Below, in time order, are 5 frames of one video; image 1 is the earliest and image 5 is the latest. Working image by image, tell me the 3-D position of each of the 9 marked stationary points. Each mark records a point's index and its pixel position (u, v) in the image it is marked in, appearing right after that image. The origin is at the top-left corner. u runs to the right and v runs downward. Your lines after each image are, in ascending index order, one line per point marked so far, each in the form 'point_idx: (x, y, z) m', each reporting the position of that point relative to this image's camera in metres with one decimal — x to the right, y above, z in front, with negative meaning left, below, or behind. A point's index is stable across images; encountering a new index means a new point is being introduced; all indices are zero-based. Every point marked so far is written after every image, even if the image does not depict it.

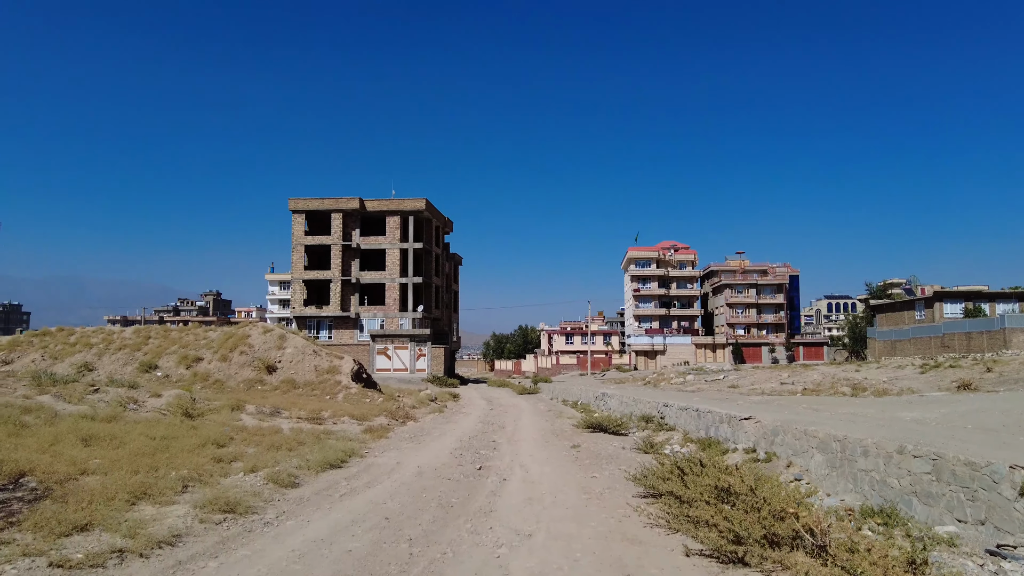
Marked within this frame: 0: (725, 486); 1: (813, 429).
0: (+2.8, -2.6, +7.6) m
1: (+10.3, -4.8, +19.9) m
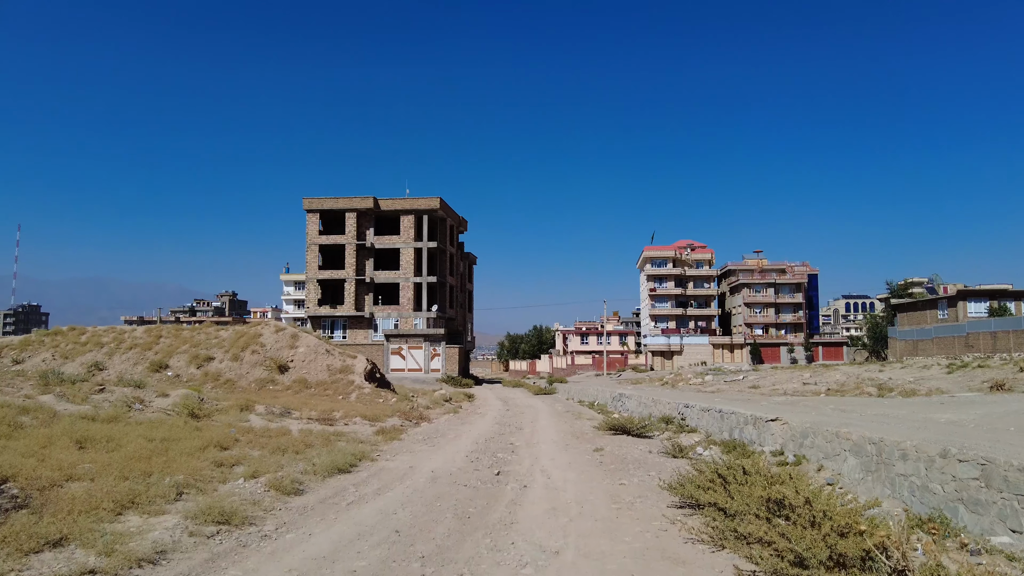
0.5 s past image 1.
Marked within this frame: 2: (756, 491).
0: (+3.1, -2.4, +6.7) m
1: (+10.8, -4.6, +18.8) m
2: (+2.9, -2.4, +6.9) m
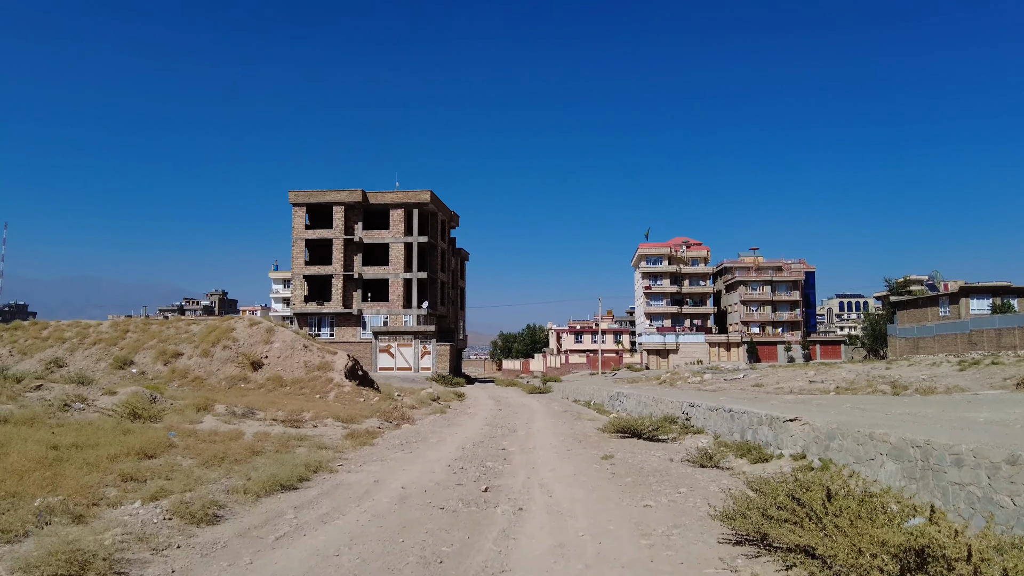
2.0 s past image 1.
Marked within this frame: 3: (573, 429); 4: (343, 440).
0: (+3.0, -2.0, +4.5) m
1: (+10.6, -4.2, +16.8) m
2: (+2.9, -2.0, +4.7) m
3: (+1.7, -3.9, +16.1) m
4: (-3.8, -3.5, +13.2) m
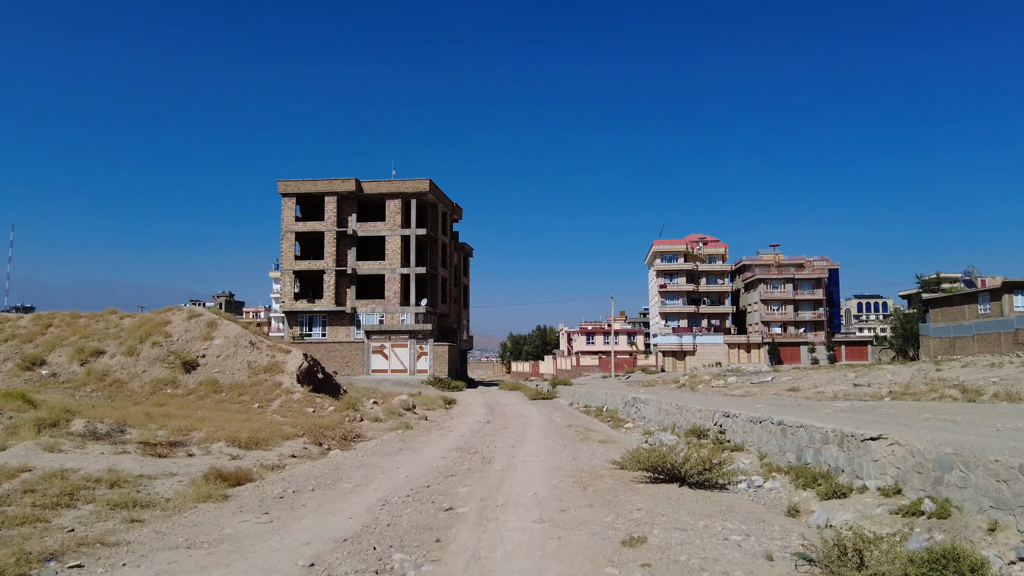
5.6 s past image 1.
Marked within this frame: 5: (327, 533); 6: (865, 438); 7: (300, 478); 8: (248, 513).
0: (+2.2, -1.2, -0.9) m
1: (+10.1, -3.4, +11.2) m
2: (+2.1, -1.1, -0.7) m
3: (+1.2, -3.2, +10.6) m
4: (-4.4, -2.7, +7.9) m
5: (-2.0, -2.6, +6.3) m
6: (+9.3, -3.9, +15.0) m
7: (-3.4, -3.0, +9.2) m
8: (-3.2, -2.7, +7.1) m
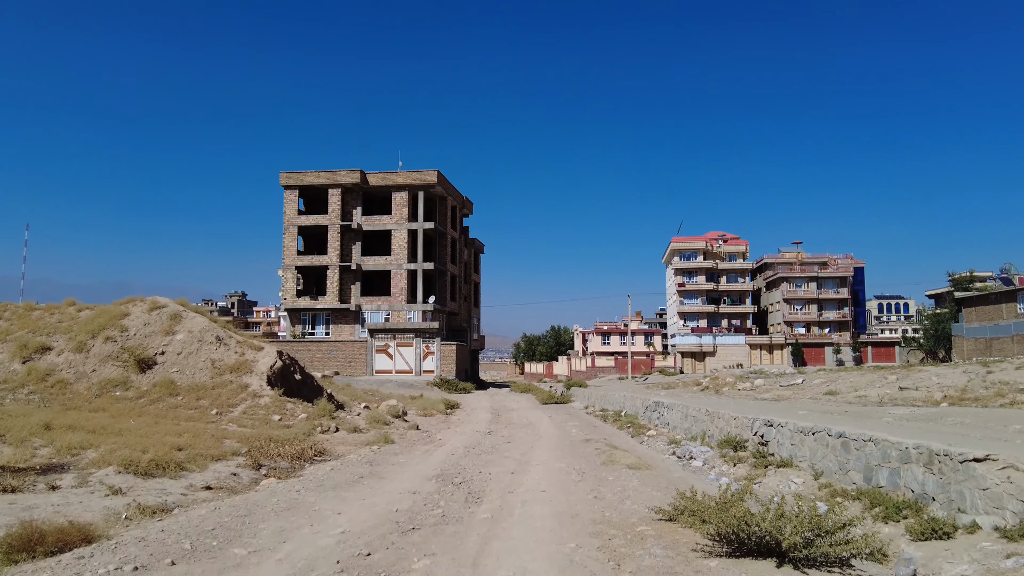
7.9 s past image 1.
0: (+1.9, -0.7, -4.3) m
1: (+10.1, -2.9, +7.6) m
2: (+1.7, -0.7, -4.1) m
3: (+1.1, -2.7, +7.3) m
4: (-4.6, -2.3, +4.7) m
5: (-2.1, -2.2, +3.0) m
6: (+9.3, -3.5, +11.4) m
7: (-3.5, -2.5, +6.0) m
8: (-3.3, -2.2, +3.8) m
